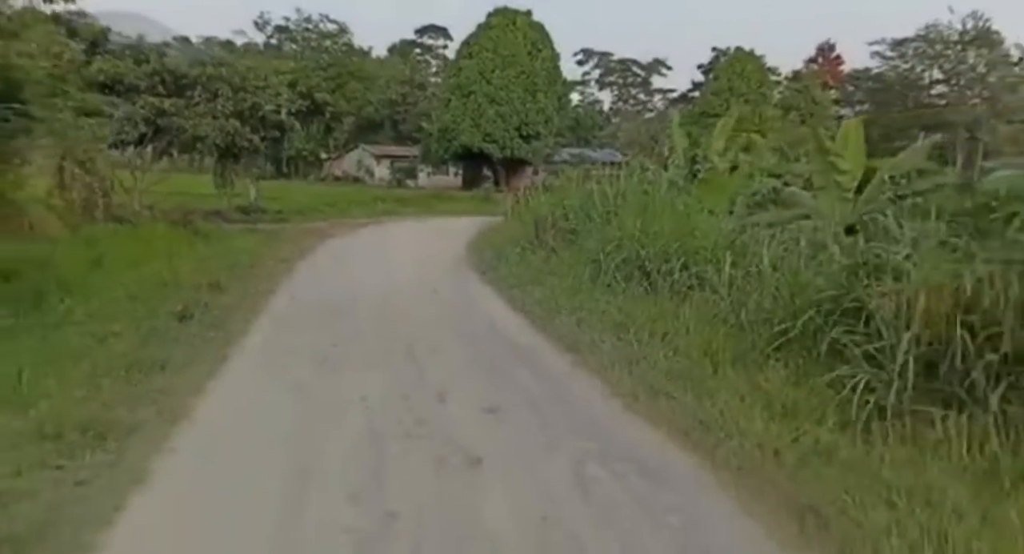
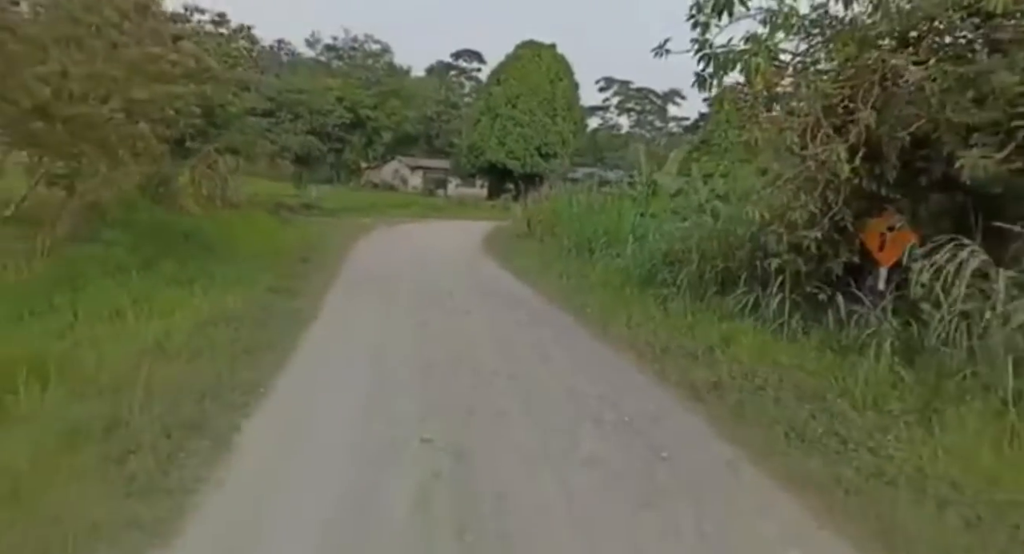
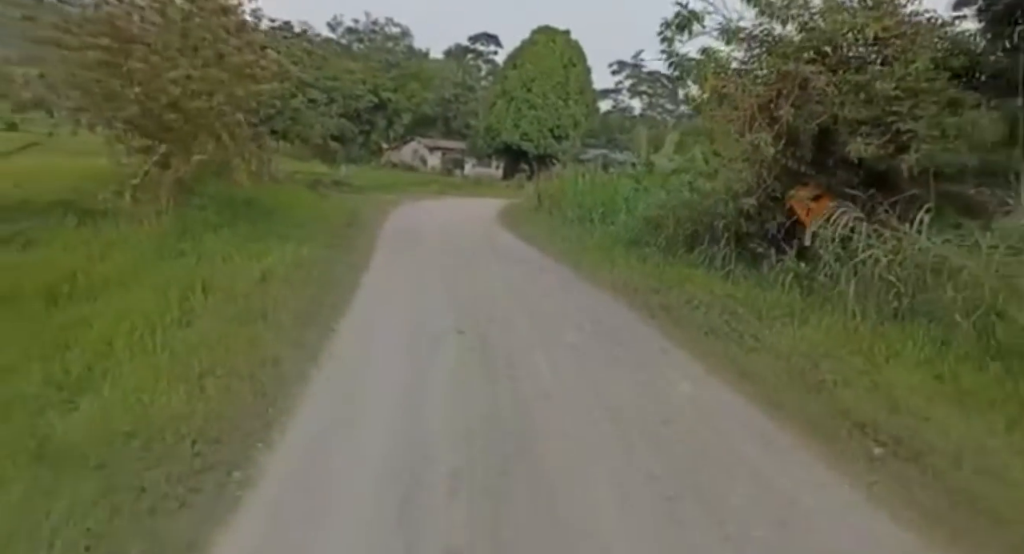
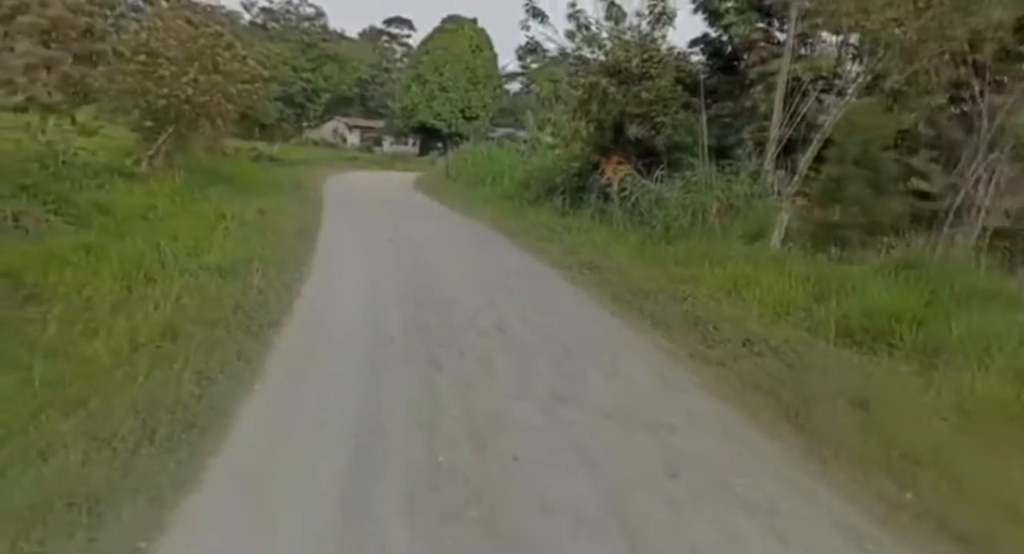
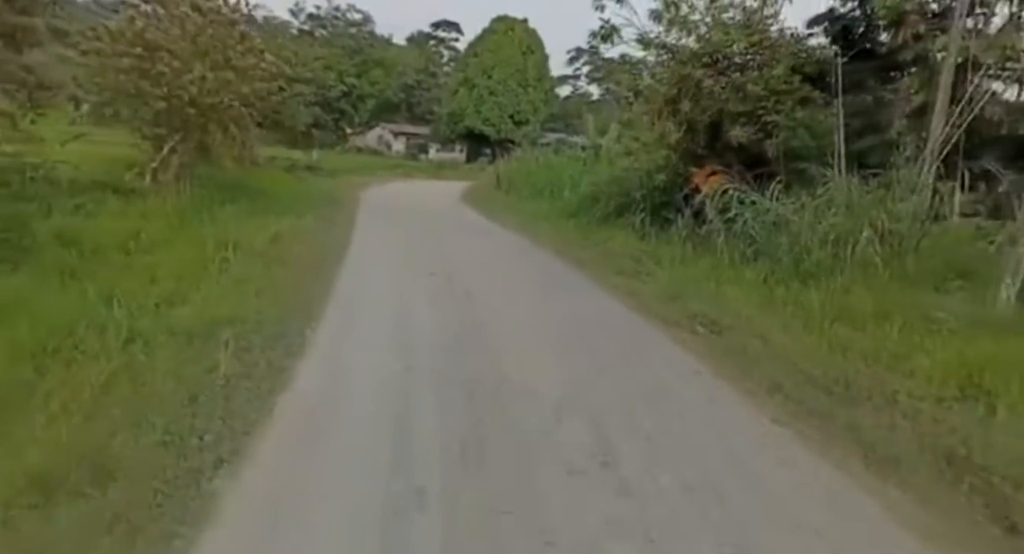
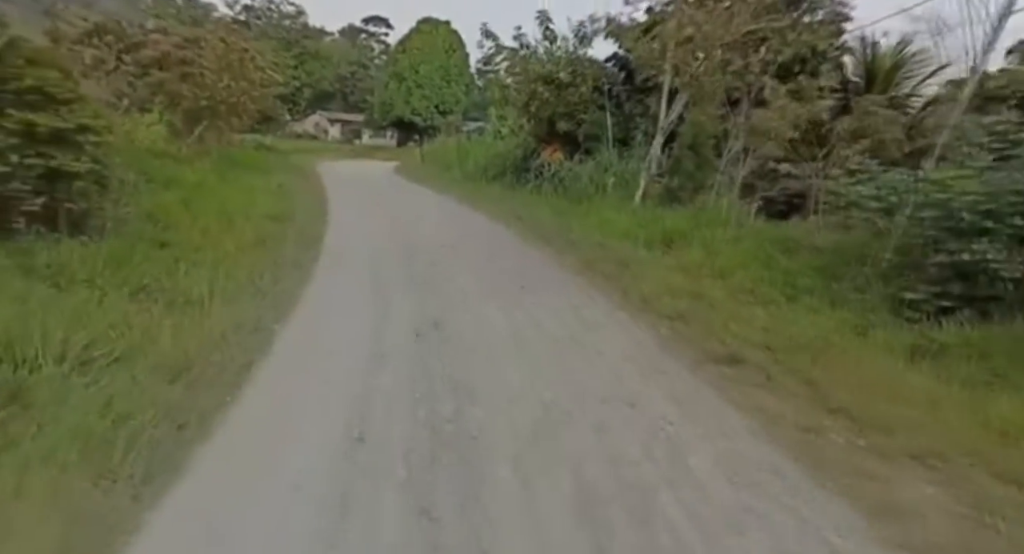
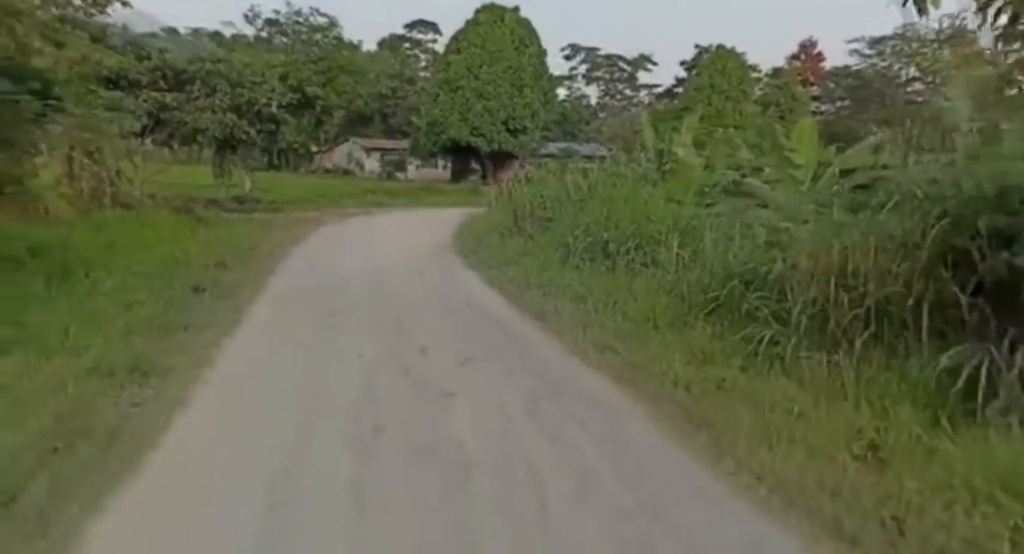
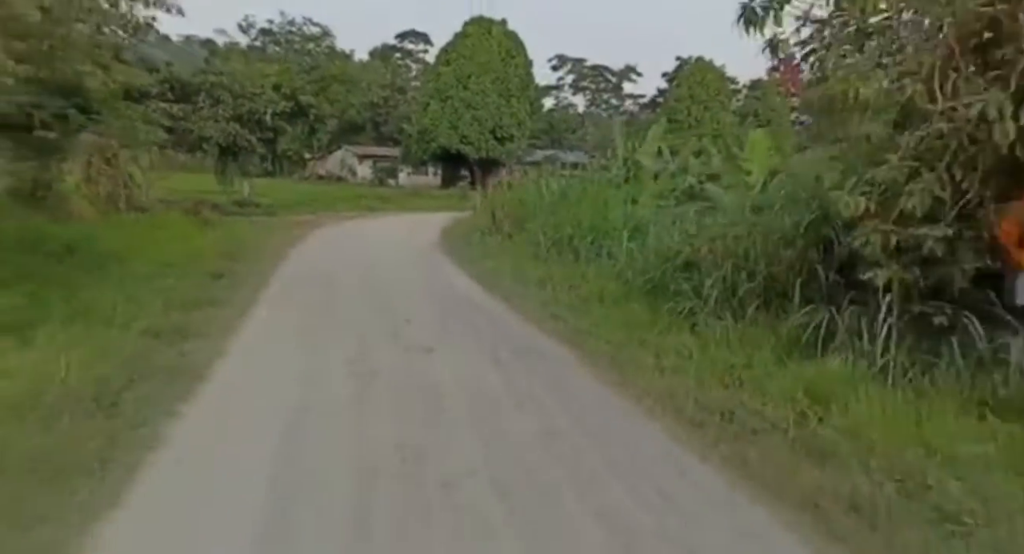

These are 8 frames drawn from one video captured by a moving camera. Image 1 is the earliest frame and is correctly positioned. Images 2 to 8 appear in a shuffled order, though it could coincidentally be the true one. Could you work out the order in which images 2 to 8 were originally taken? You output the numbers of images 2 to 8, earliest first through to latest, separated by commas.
7, 8, 2, 3, 5, 4, 6
